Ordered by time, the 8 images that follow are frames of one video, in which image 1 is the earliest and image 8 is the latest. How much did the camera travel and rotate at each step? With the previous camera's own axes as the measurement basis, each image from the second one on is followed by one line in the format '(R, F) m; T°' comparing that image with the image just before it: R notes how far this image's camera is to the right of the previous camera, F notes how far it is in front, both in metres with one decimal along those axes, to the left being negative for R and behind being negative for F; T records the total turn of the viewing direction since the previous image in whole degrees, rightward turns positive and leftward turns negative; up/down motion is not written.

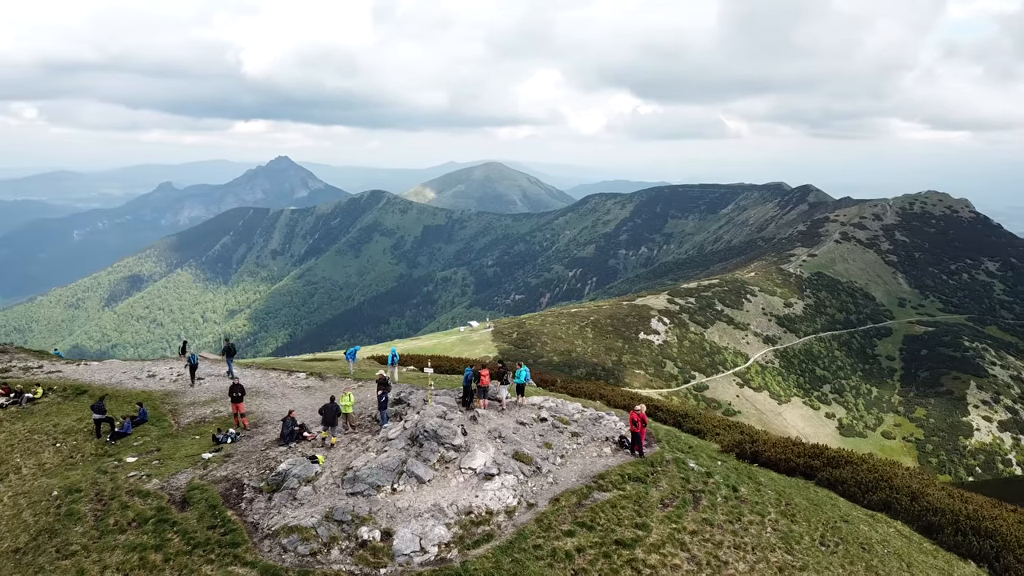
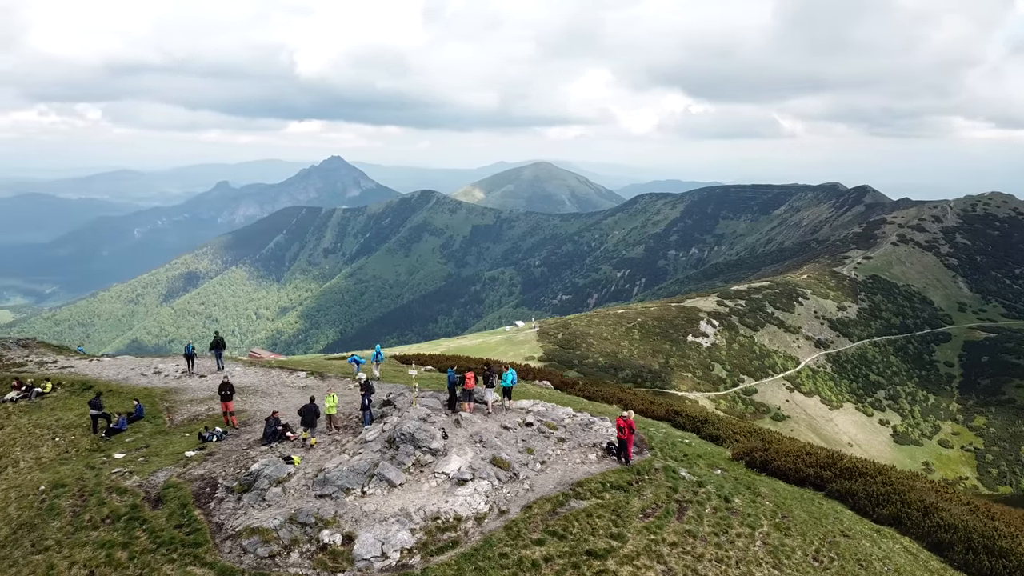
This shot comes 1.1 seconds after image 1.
(+2.3, +0.6) m; -4°
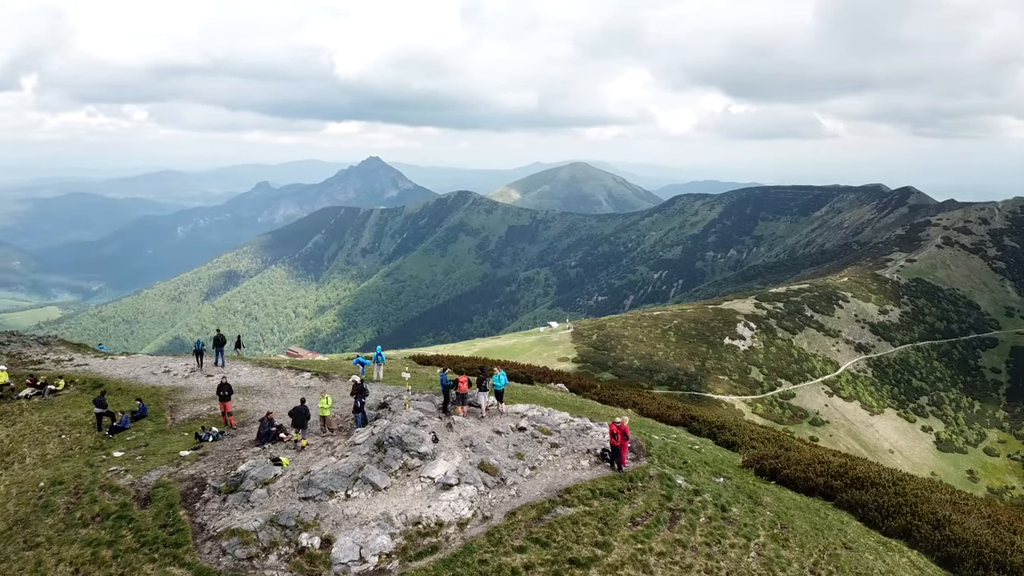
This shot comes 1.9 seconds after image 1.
(+1.5, +0.2) m; -3°
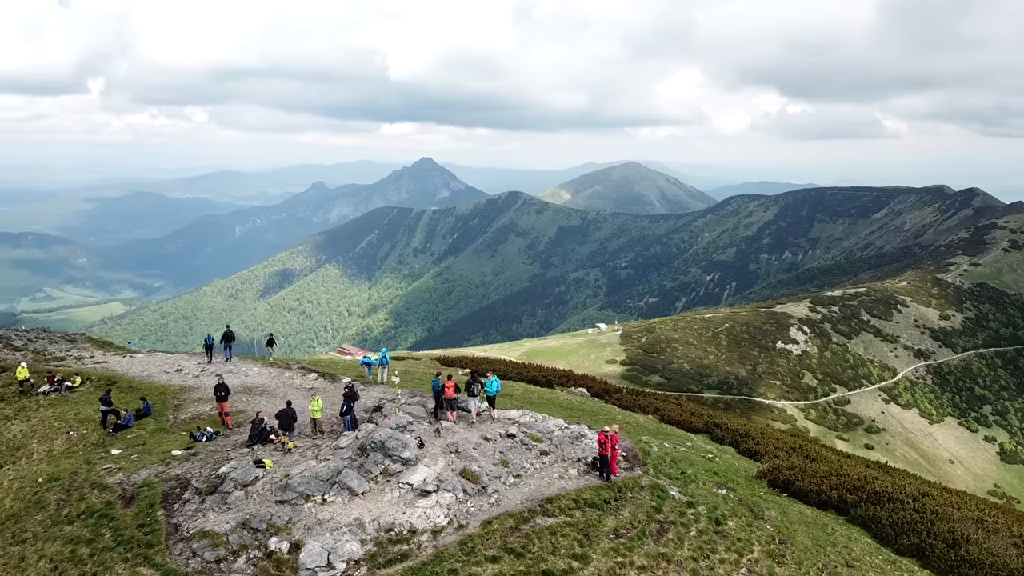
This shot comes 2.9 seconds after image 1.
(+2.1, +0.5) m; -4°
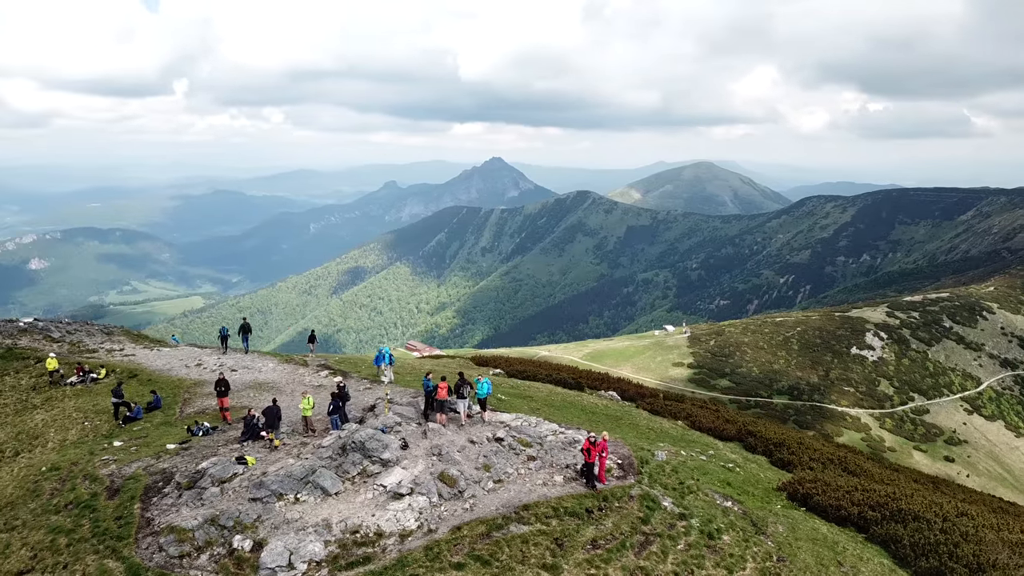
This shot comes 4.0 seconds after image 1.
(+2.8, +0.7) m; -5°
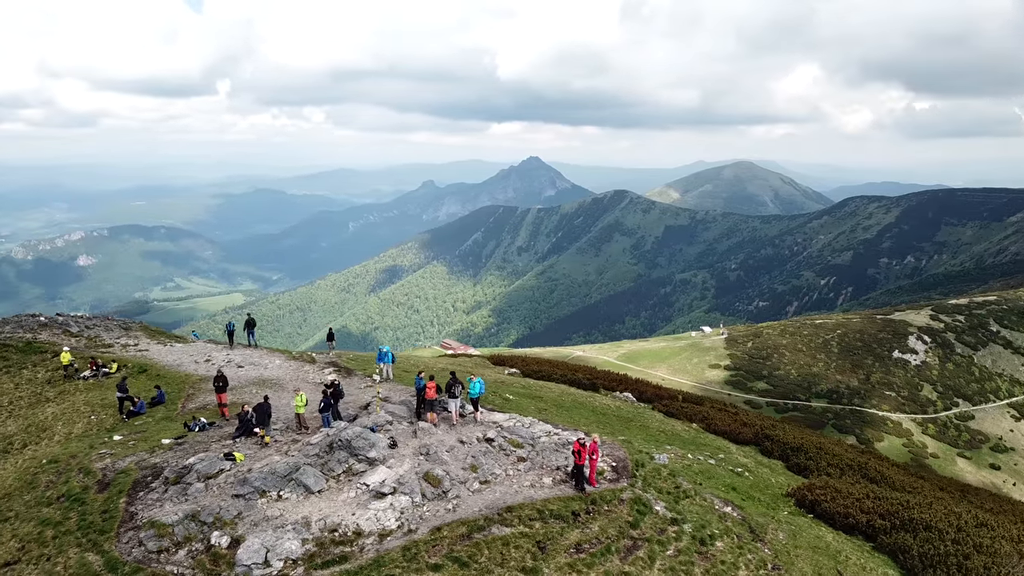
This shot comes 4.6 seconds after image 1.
(+1.6, +0.4) m; -3°
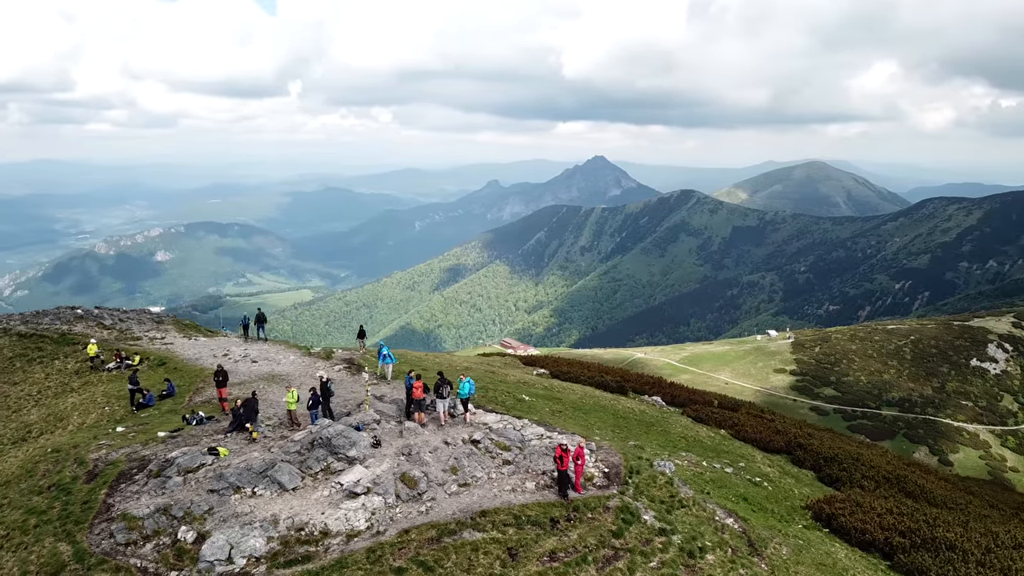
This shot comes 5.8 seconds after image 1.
(+2.5, +0.8) m; -5°
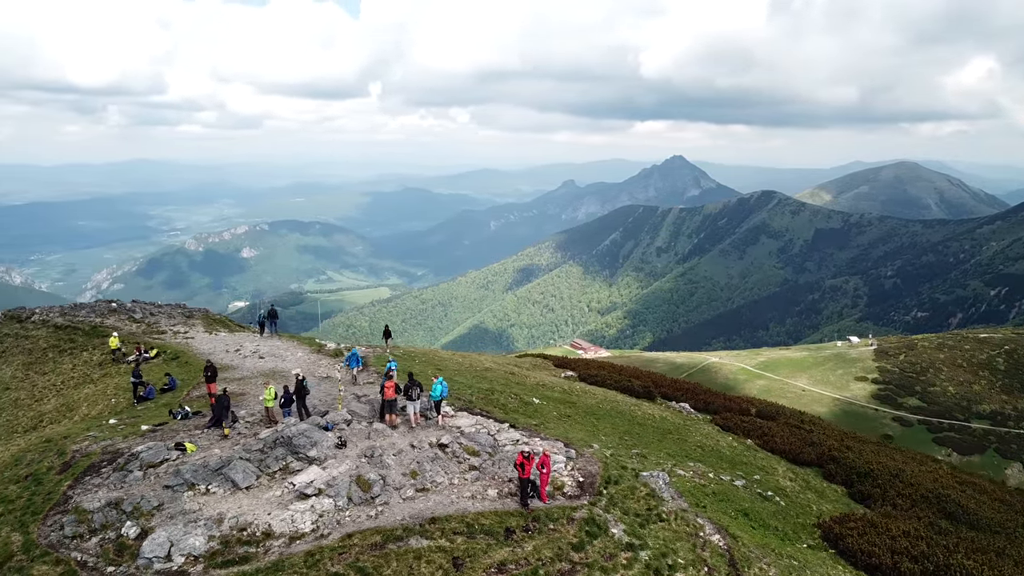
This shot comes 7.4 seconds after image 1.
(+3.4, +1.1) m; -5°
